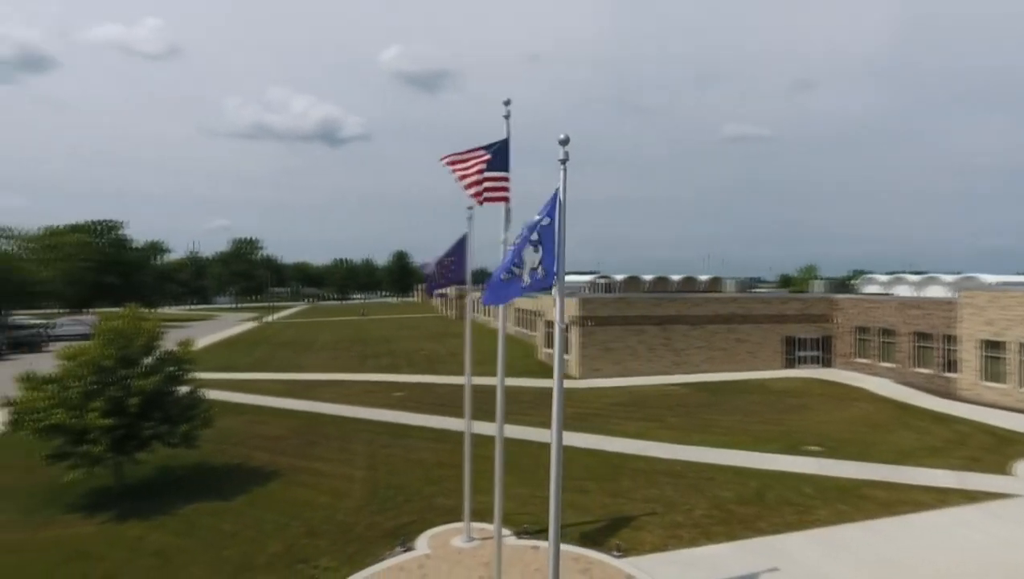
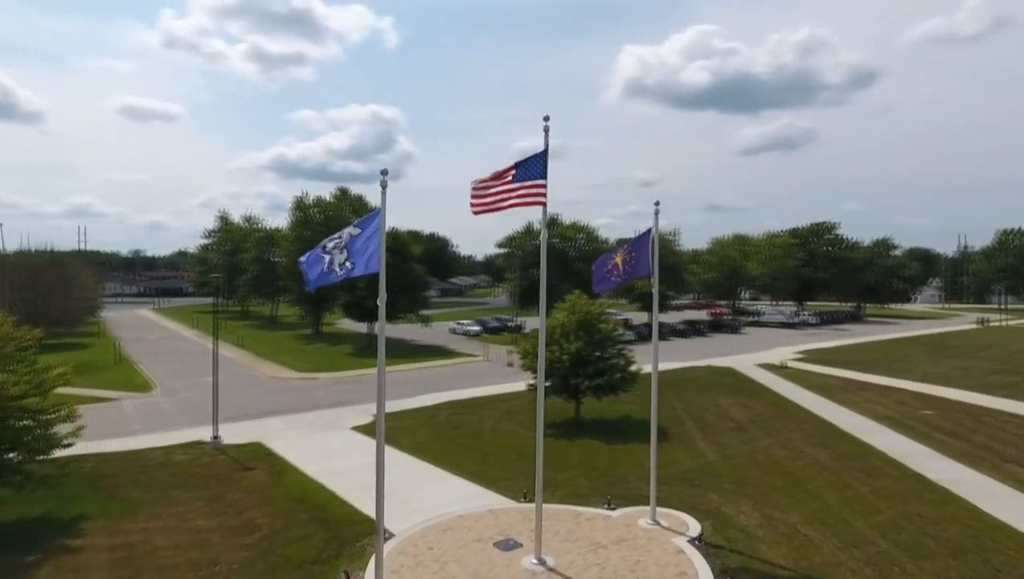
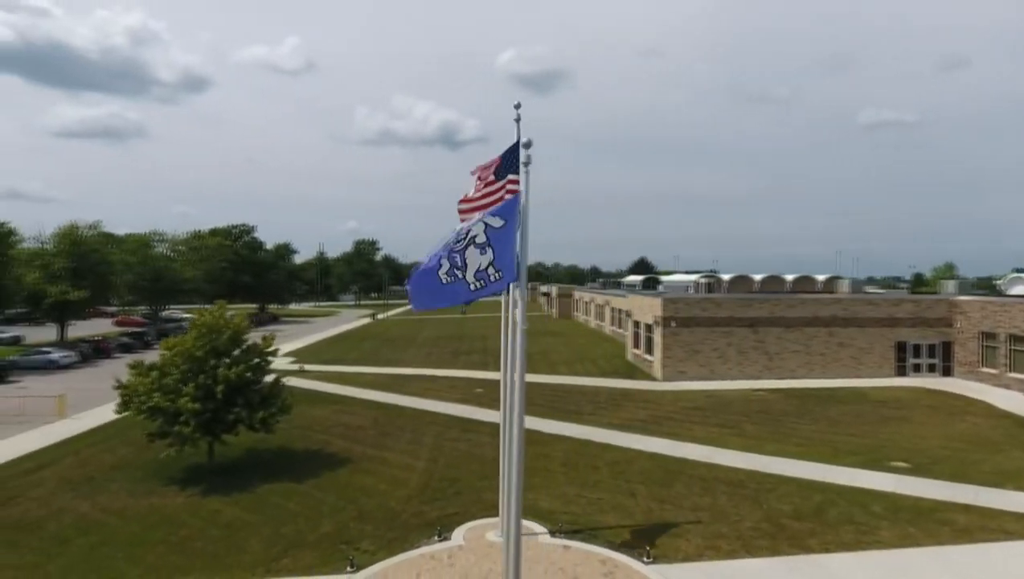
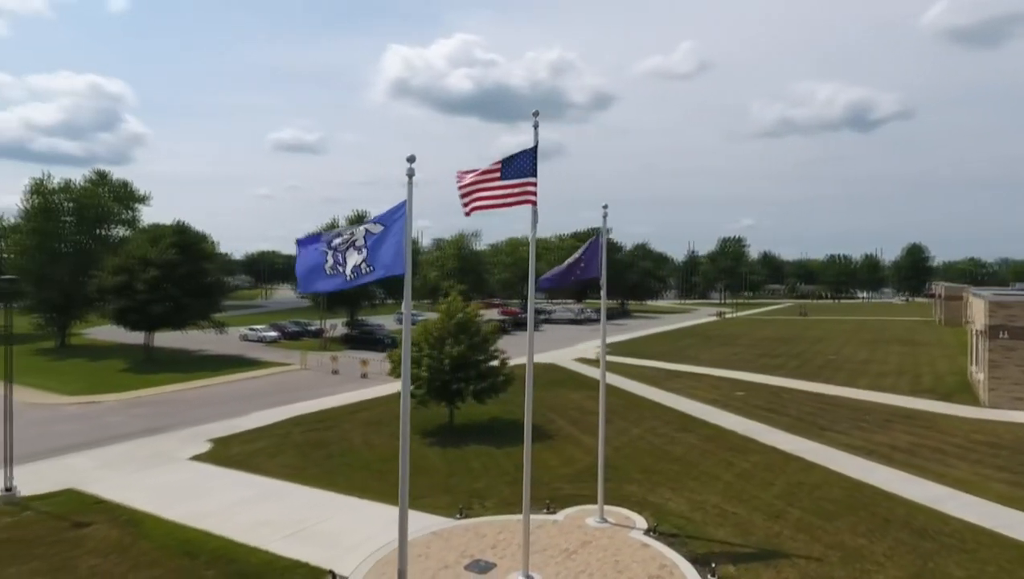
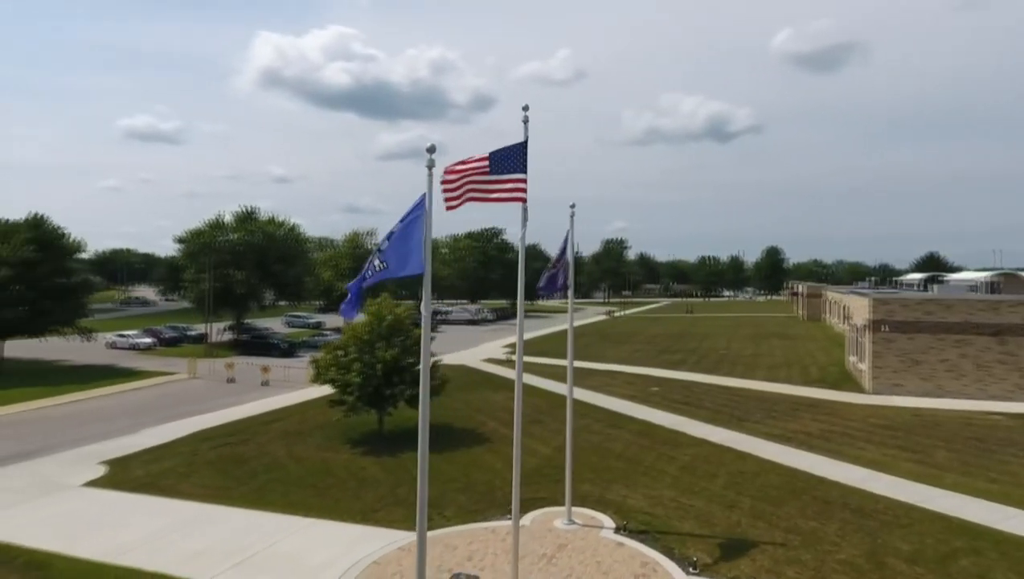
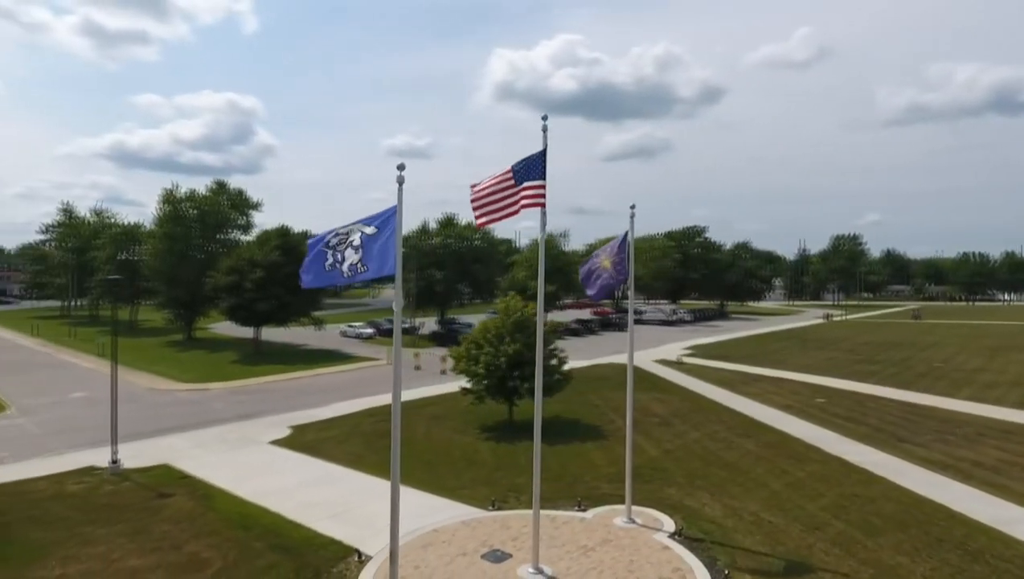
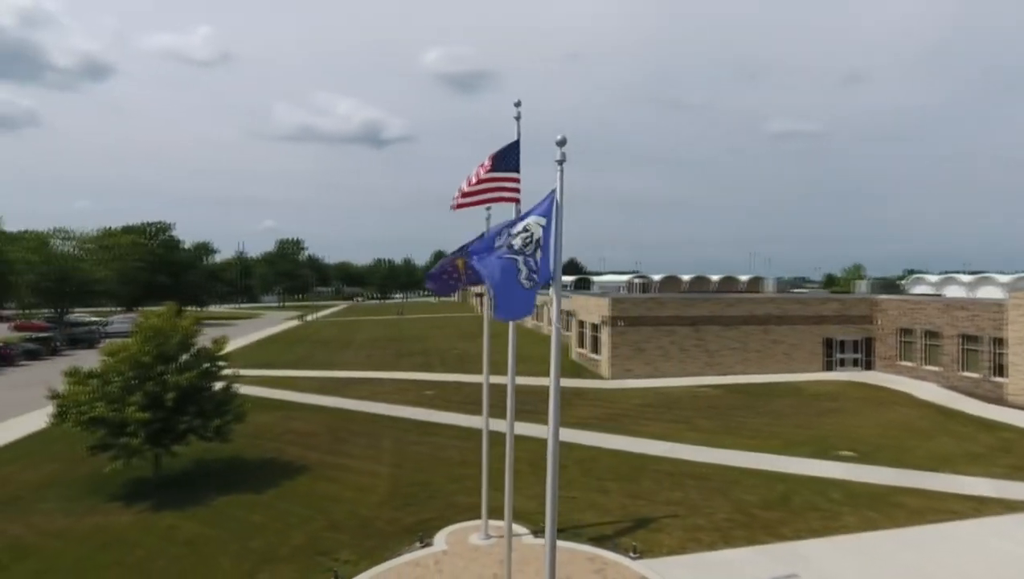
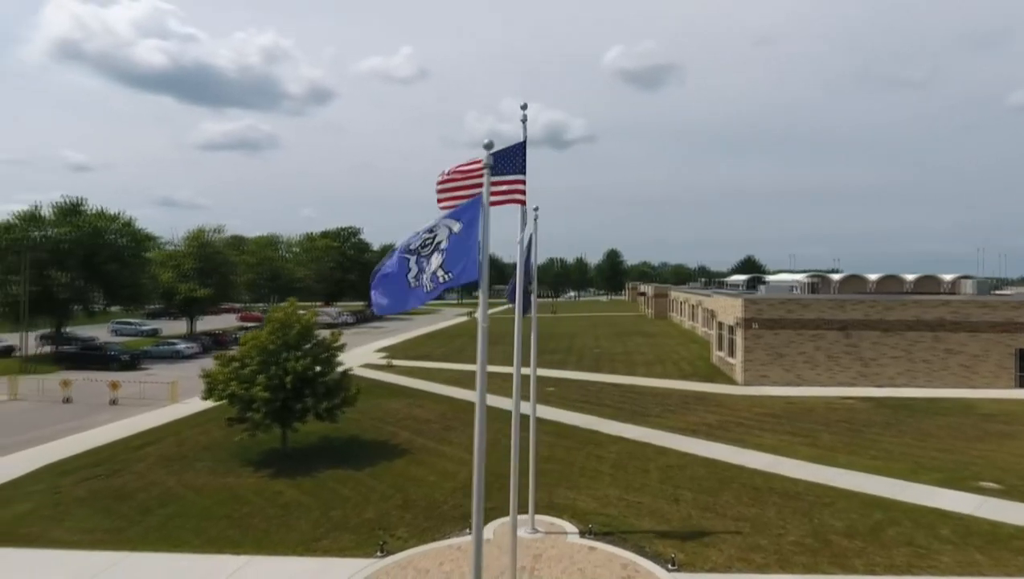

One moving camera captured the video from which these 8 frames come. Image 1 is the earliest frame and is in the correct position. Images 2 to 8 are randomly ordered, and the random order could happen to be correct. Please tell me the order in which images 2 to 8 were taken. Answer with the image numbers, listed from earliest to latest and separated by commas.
7, 3, 8, 5, 4, 6, 2
